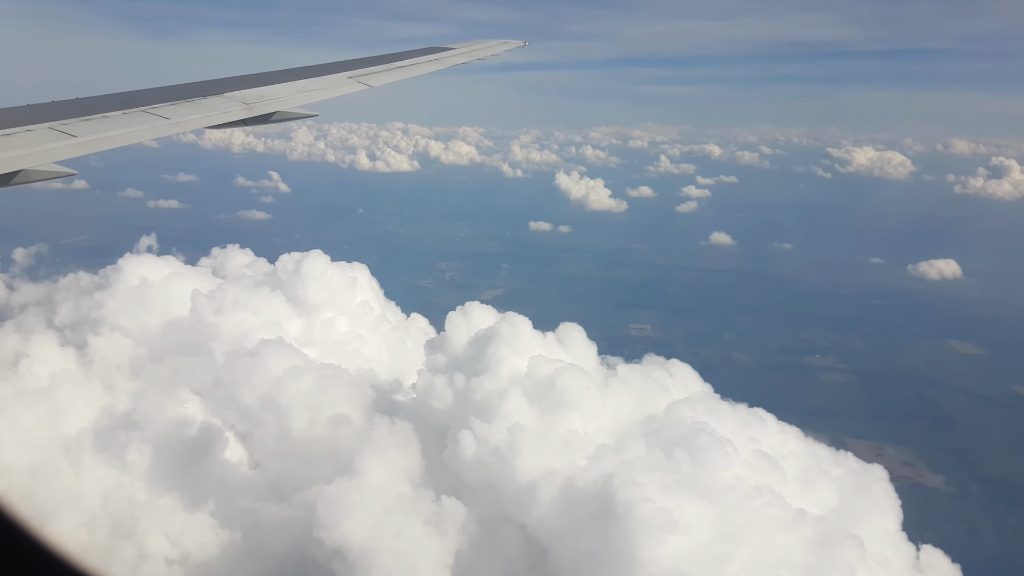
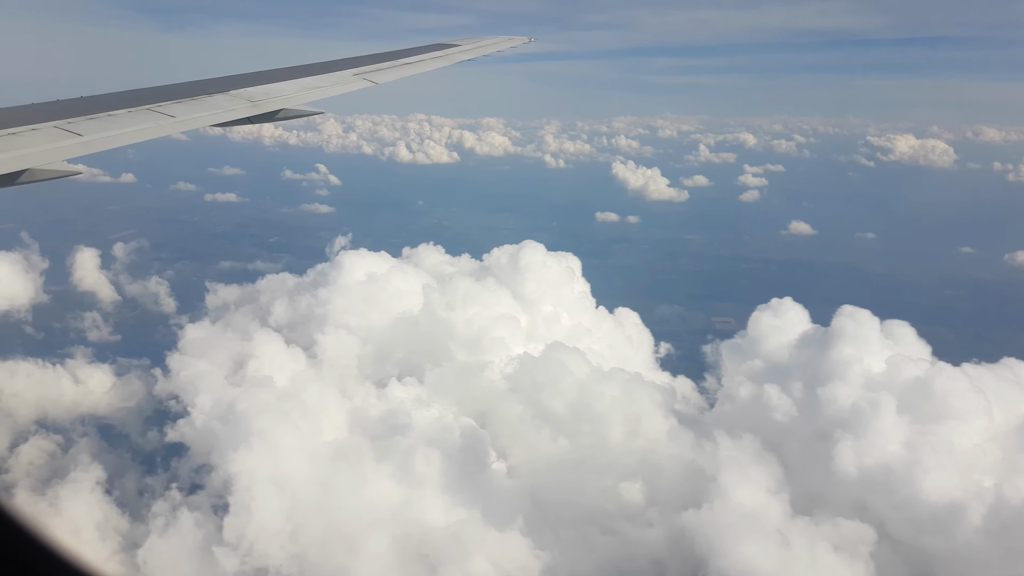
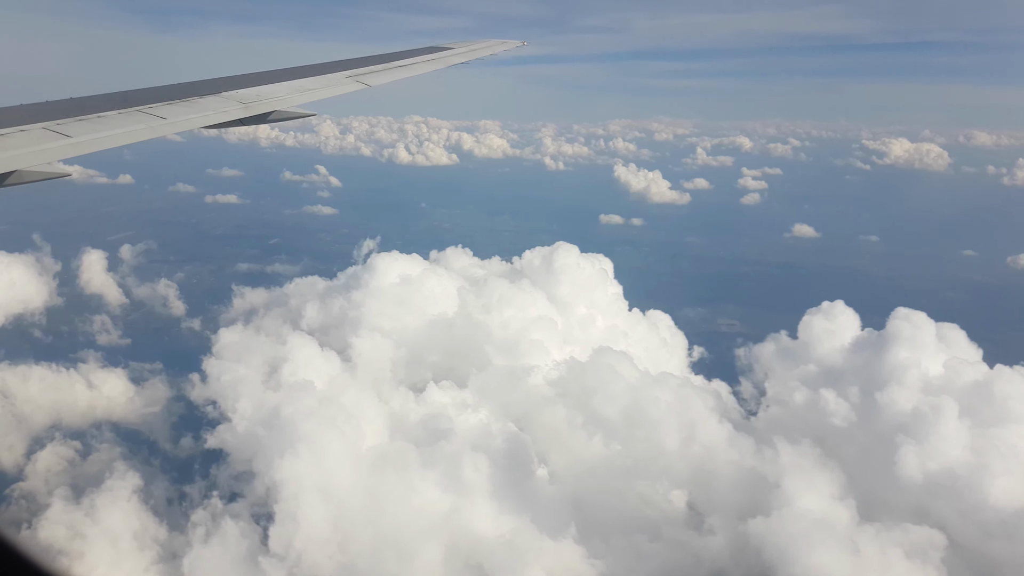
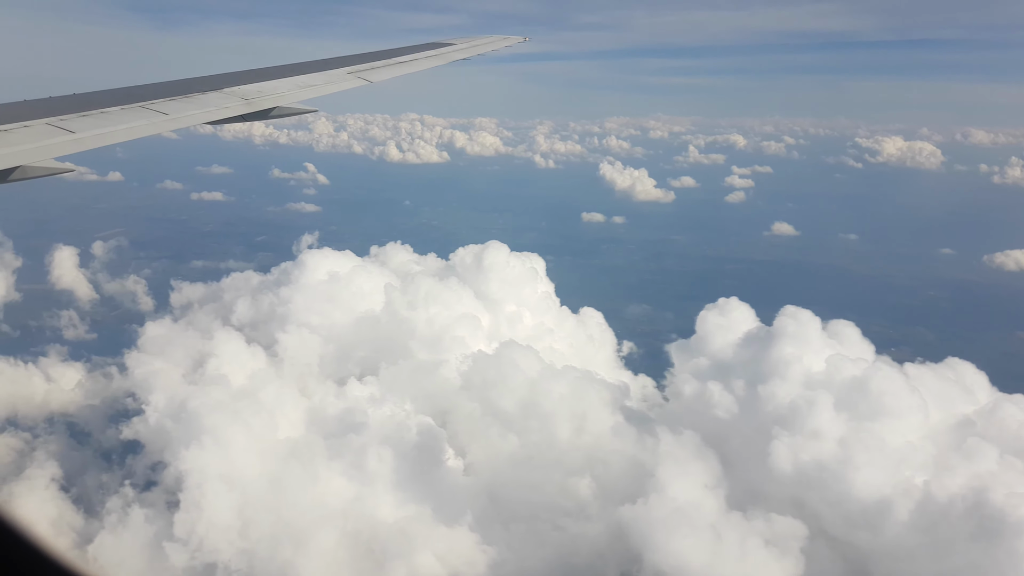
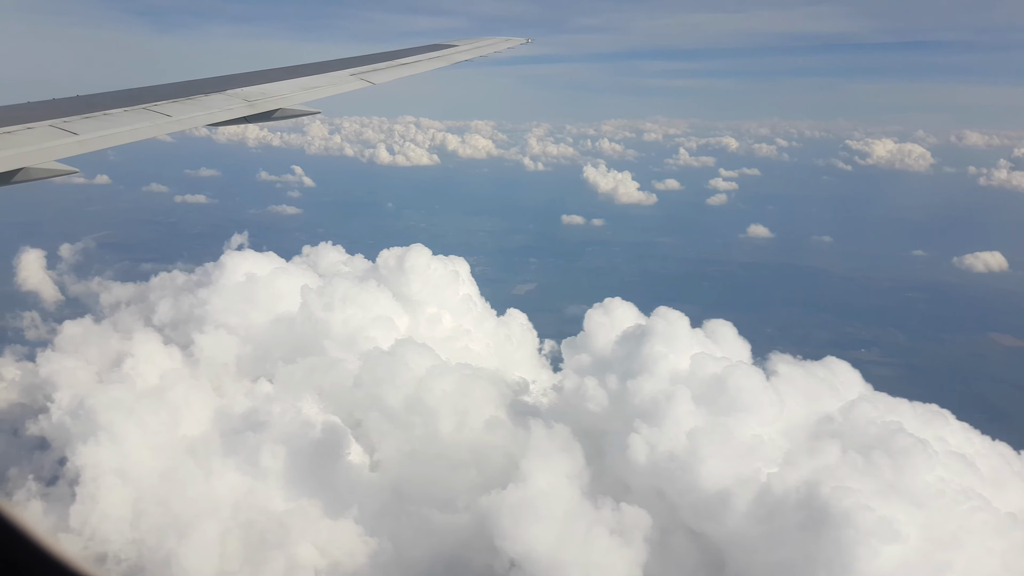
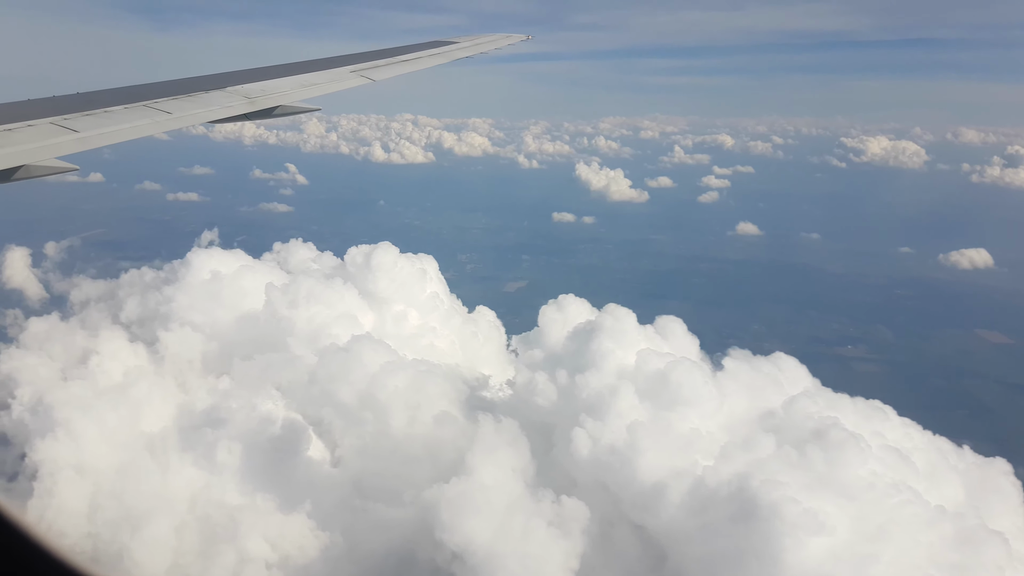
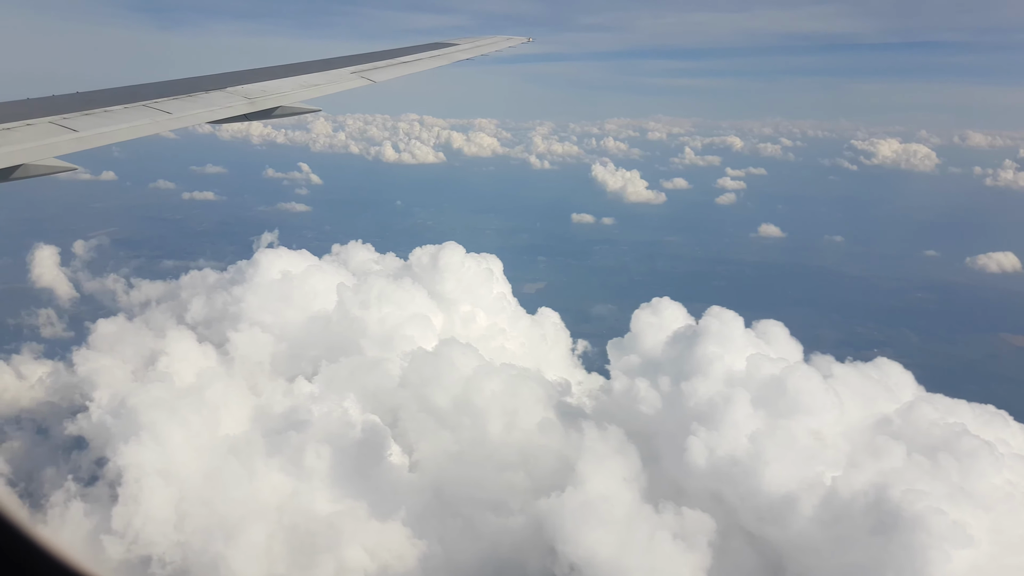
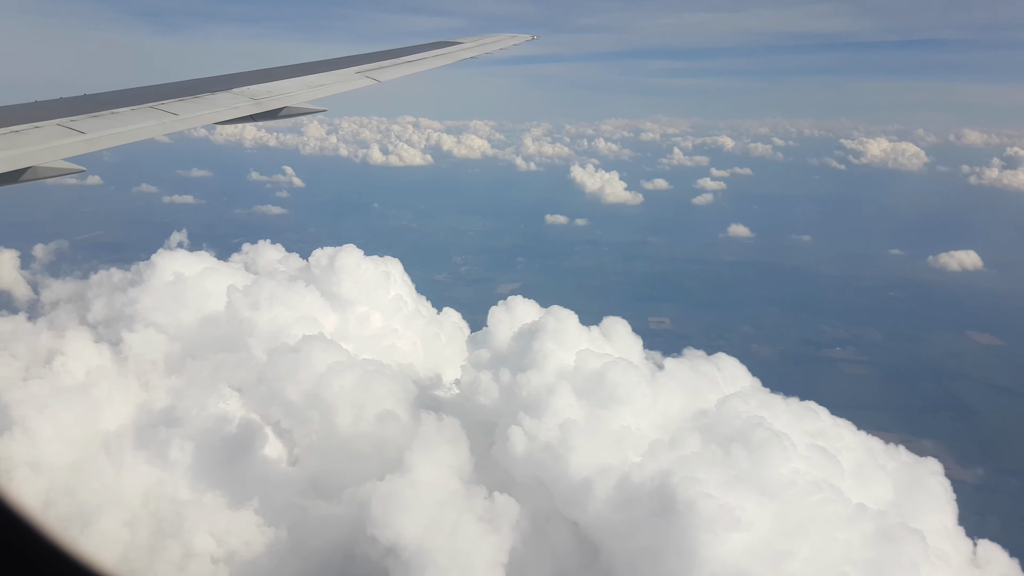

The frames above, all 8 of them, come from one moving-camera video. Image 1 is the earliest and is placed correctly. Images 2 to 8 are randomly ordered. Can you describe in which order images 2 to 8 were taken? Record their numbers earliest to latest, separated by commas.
8, 6, 5, 7, 4, 2, 3
